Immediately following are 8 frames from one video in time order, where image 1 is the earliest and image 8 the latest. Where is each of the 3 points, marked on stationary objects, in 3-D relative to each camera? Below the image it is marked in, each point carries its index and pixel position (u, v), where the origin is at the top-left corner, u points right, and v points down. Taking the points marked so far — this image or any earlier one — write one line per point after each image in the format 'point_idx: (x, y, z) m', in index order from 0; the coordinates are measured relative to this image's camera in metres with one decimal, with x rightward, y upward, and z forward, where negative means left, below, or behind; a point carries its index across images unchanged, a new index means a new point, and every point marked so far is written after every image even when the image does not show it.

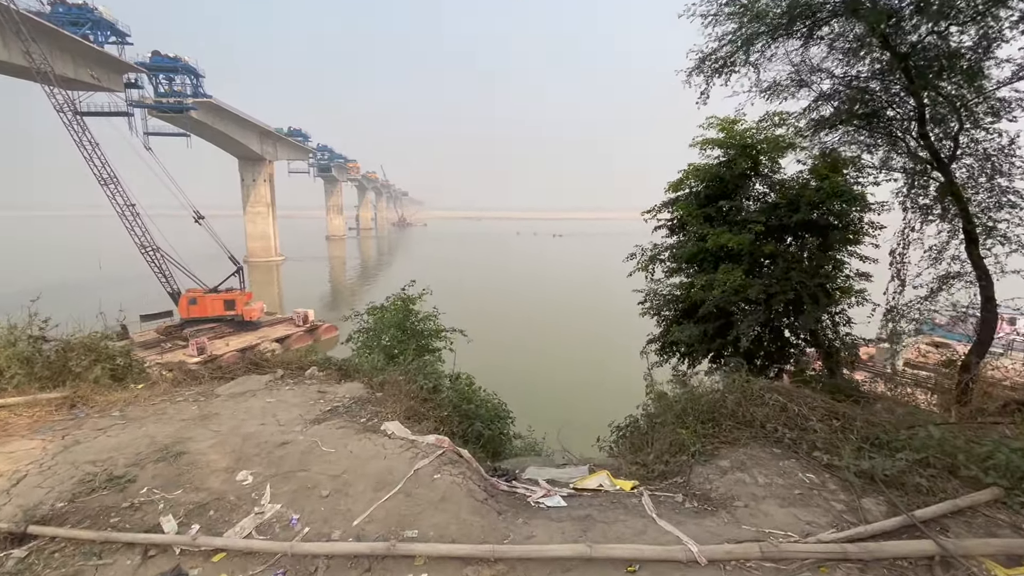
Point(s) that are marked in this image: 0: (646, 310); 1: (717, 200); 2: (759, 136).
0: (+3.7, -0.6, +13.7) m
1: (+4.7, +2.0, +11.5) m
2: (+5.4, +3.3, +11.0) m
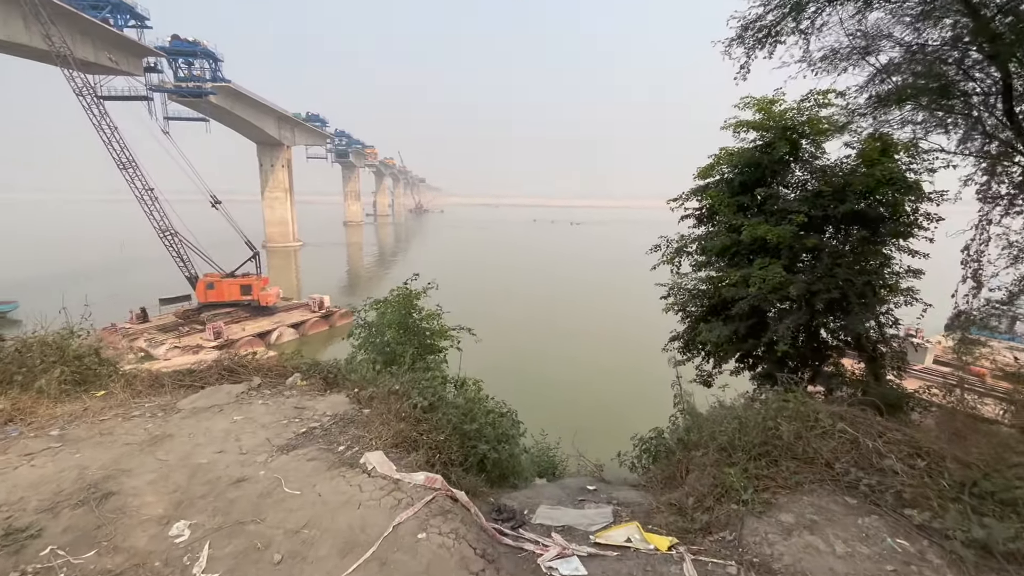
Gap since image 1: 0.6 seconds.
0: (+4.0, -0.4, +12.9) m
1: (+5.0, +2.1, +10.6) m
2: (+5.7, +3.4, +10.0) m
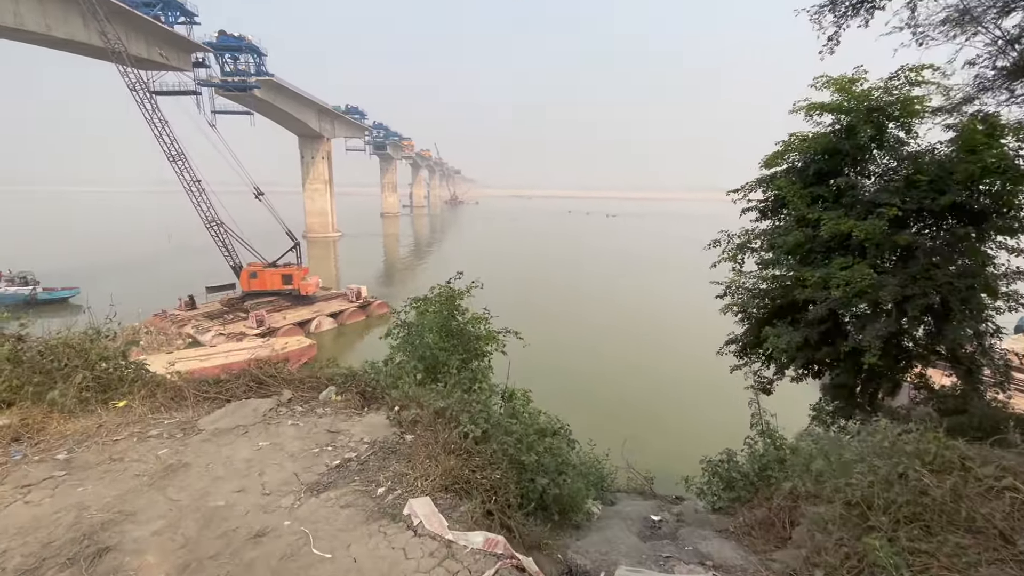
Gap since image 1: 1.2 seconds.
0: (+5.1, -0.4, +11.9) m
1: (+5.9, +2.1, +9.5) m
2: (+6.6, +3.3, +8.9) m
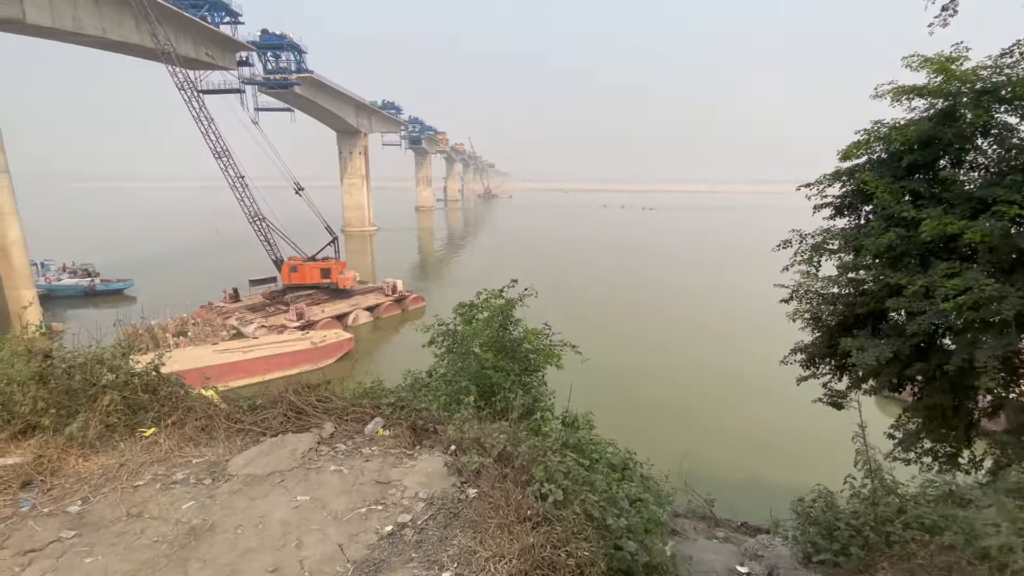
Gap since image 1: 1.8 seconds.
0: (+6.1, -0.5, +10.9) m
1: (+6.8, +2.0, +8.4) m
2: (+7.4, +3.2, +7.7) m
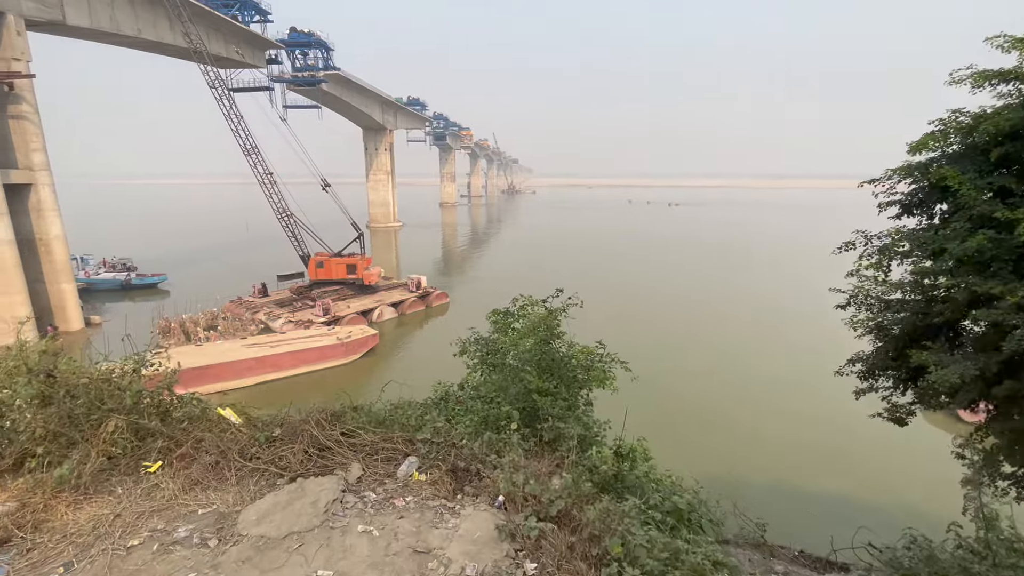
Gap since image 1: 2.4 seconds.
0: (+6.8, -0.6, +10.0) m
1: (+7.4, +1.8, +7.5) m
2: (+8.0, +3.0, +6.8) m
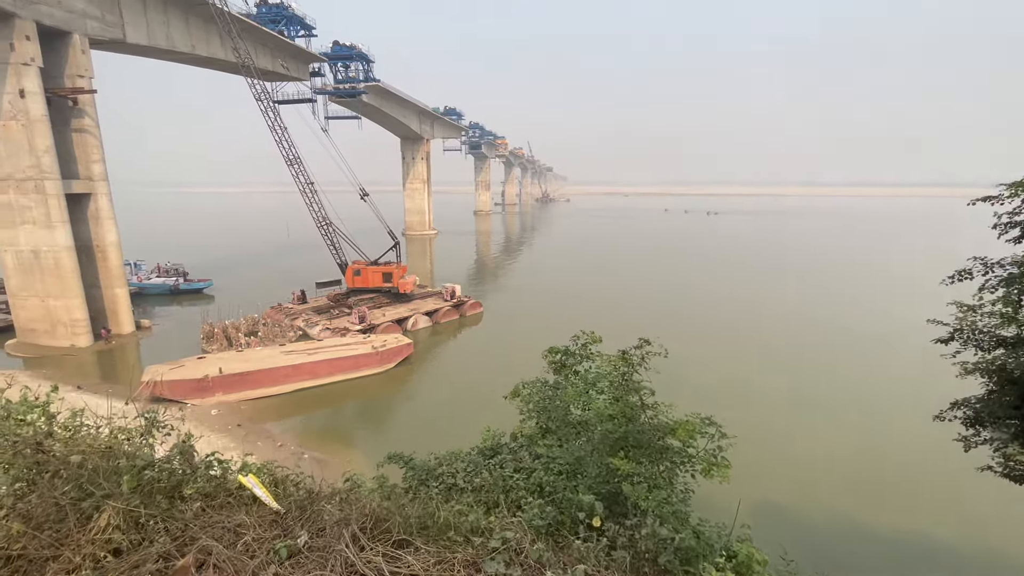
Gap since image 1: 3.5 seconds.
0: (+7.7, -1.2, +8.7) m
1: (+8.1, +1.3, +6.2) m
2: (+8.7, +2.5, +5.4) m
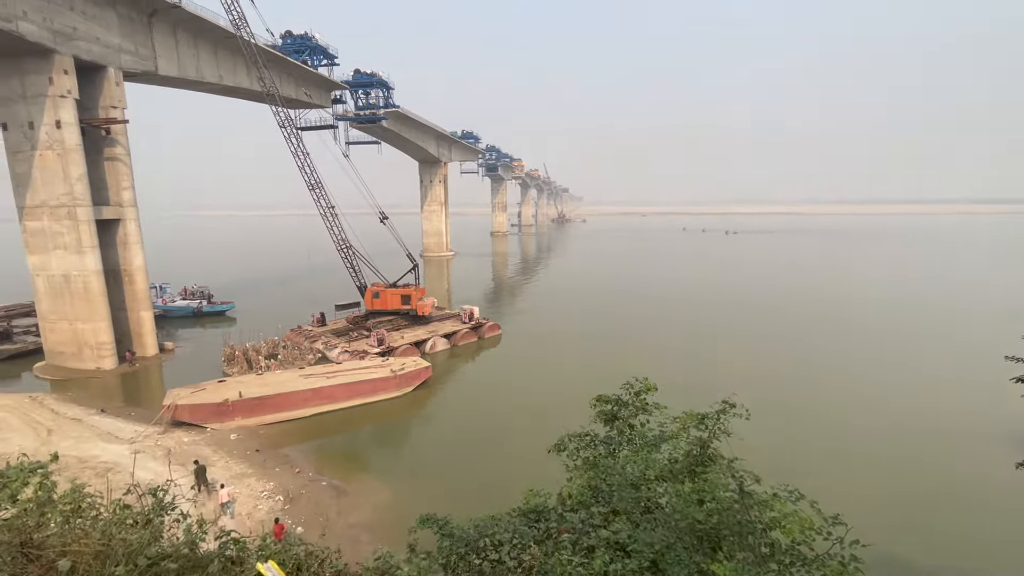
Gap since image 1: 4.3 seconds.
0: (+8.3, -1.7, +7.8) m
1: (+8.6, +0.8, +5.3) m
2: (+9.2, +2.1, +4.6) m
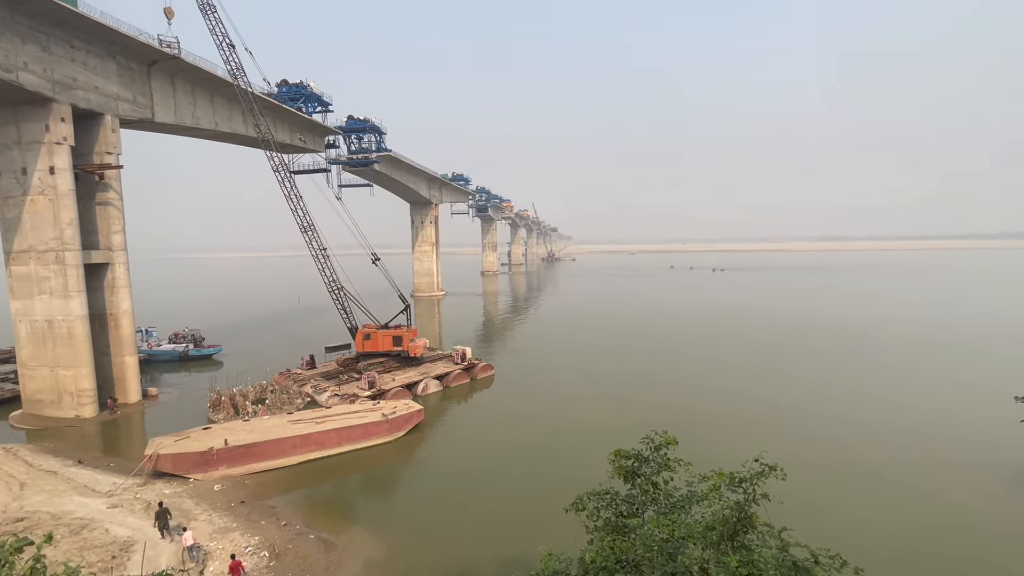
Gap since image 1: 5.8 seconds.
0: (+8.4, -2.4, +7.7) m
1: (+8.8, +0.4, +5.4) m
2: (+9.3, +1.7, +4.8) m
